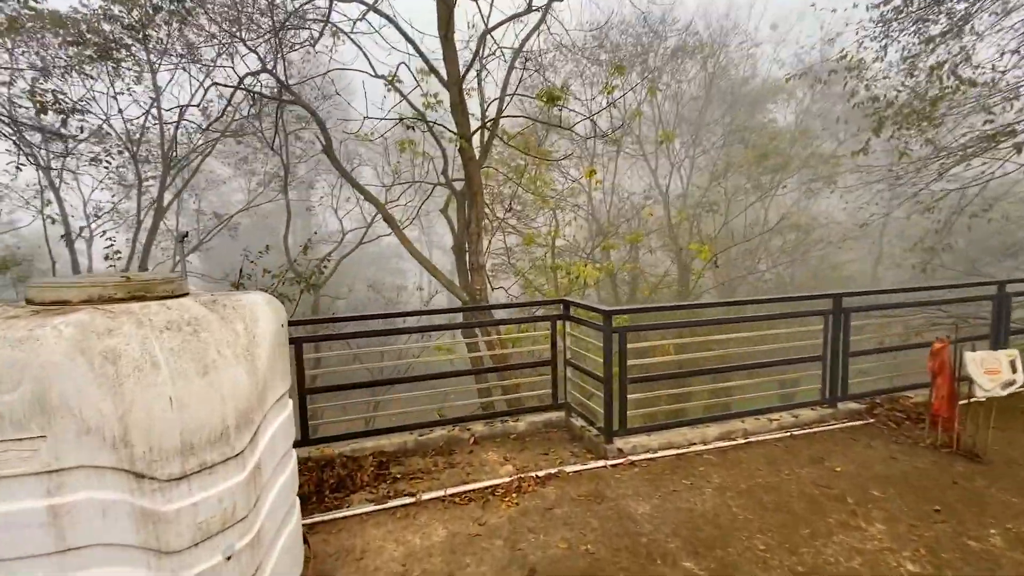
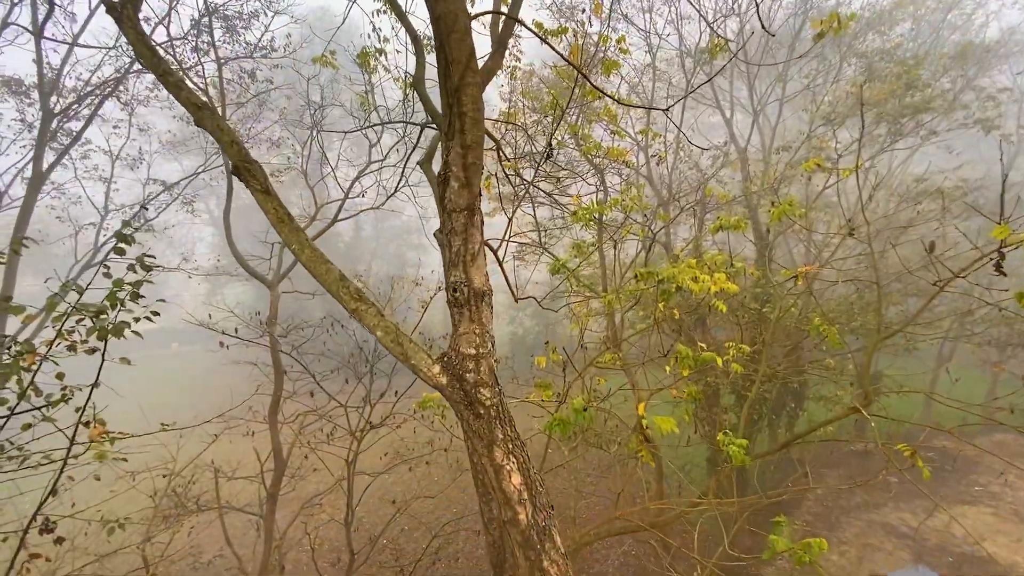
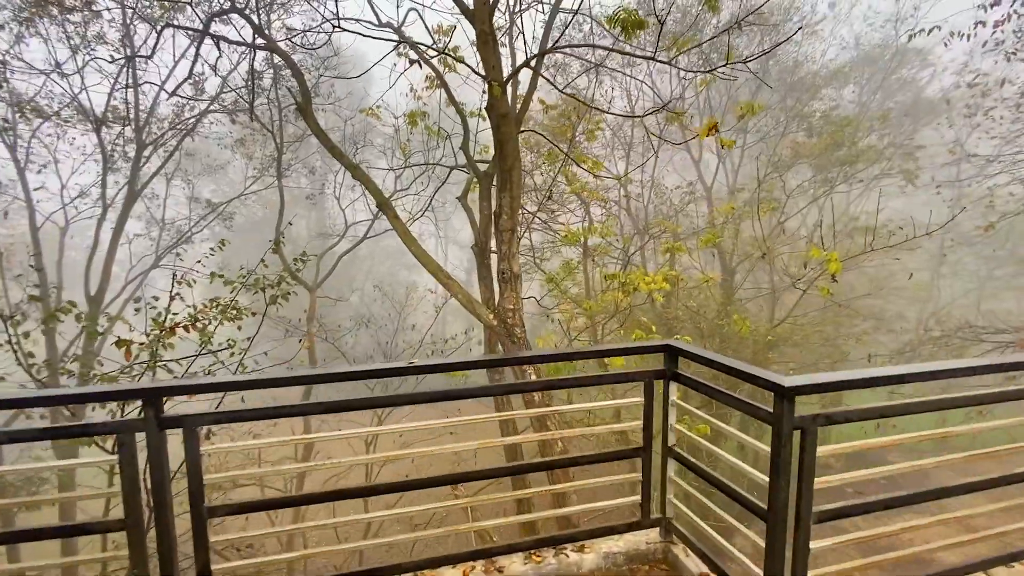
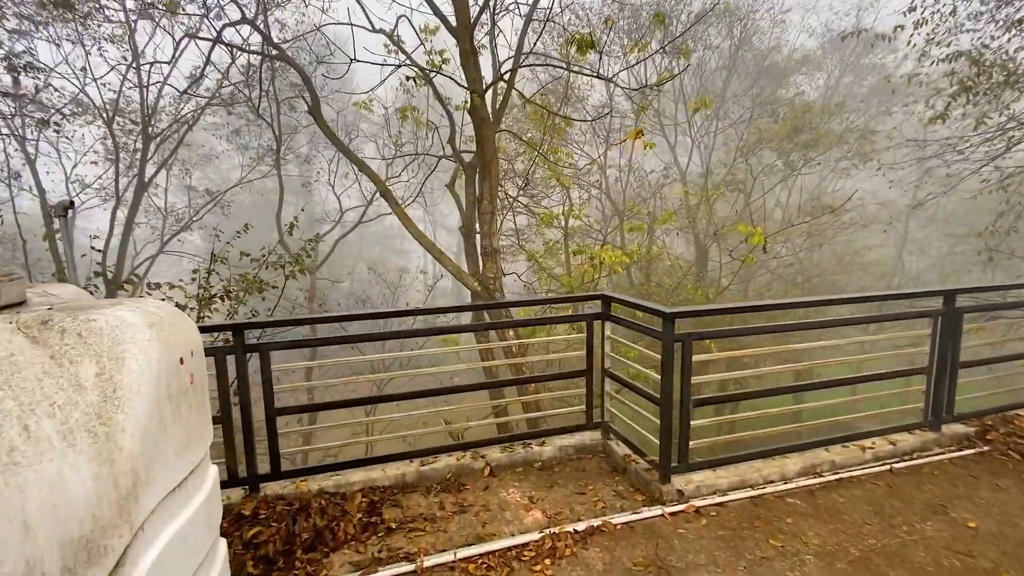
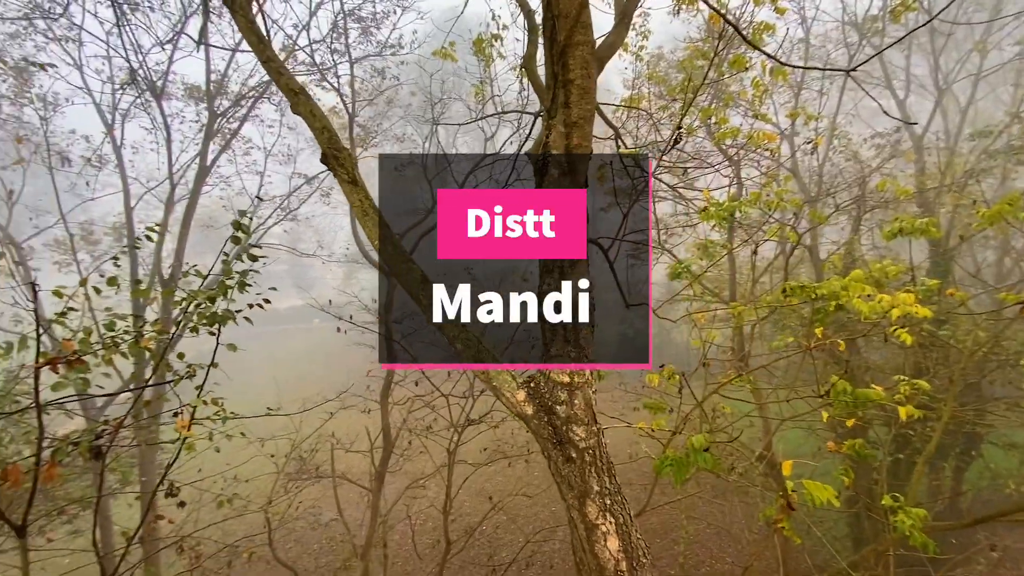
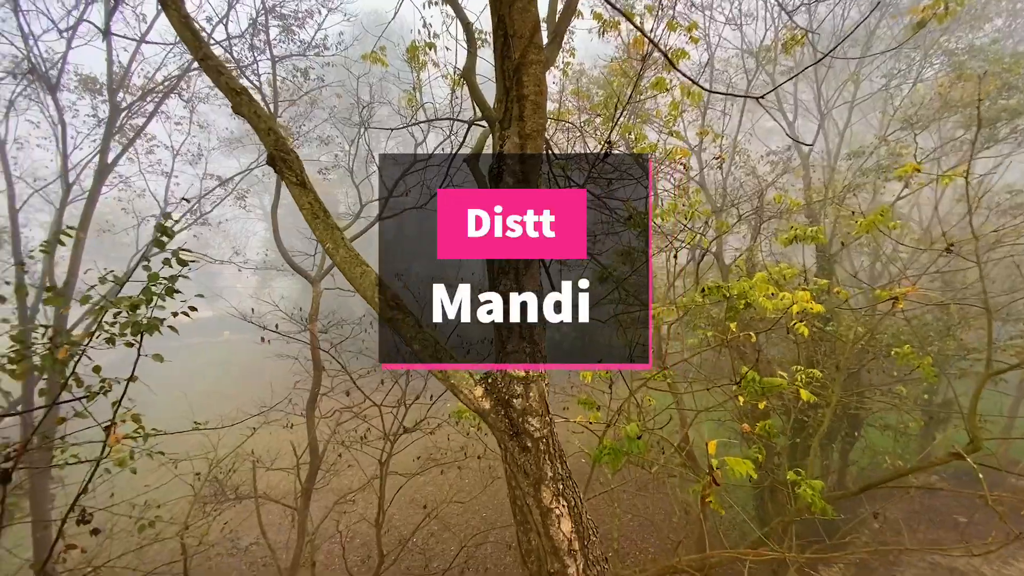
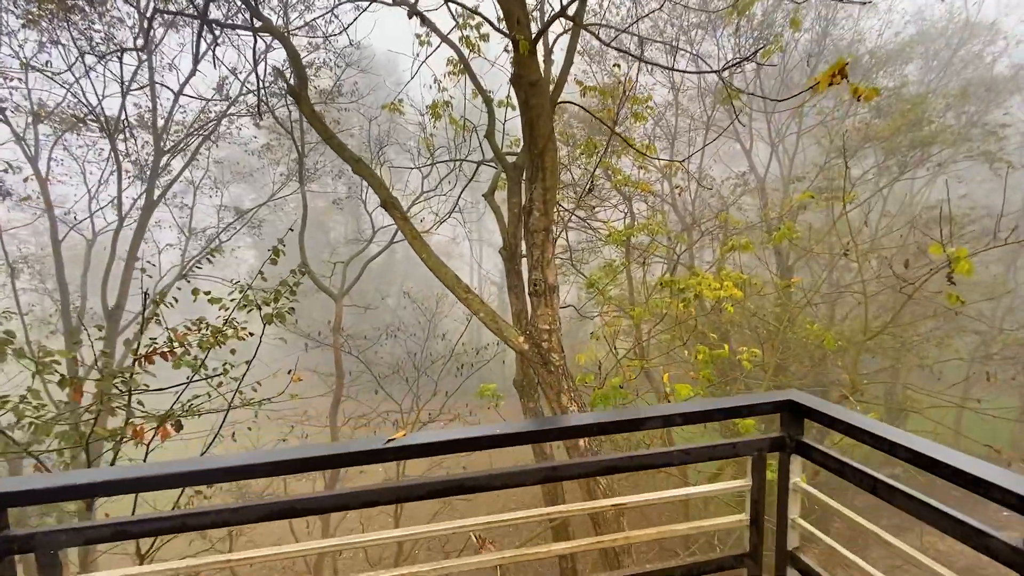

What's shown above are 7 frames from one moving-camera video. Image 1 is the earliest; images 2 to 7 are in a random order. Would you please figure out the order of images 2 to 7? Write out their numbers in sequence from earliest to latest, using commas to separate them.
4, 3, 7, 2, 6, 5
